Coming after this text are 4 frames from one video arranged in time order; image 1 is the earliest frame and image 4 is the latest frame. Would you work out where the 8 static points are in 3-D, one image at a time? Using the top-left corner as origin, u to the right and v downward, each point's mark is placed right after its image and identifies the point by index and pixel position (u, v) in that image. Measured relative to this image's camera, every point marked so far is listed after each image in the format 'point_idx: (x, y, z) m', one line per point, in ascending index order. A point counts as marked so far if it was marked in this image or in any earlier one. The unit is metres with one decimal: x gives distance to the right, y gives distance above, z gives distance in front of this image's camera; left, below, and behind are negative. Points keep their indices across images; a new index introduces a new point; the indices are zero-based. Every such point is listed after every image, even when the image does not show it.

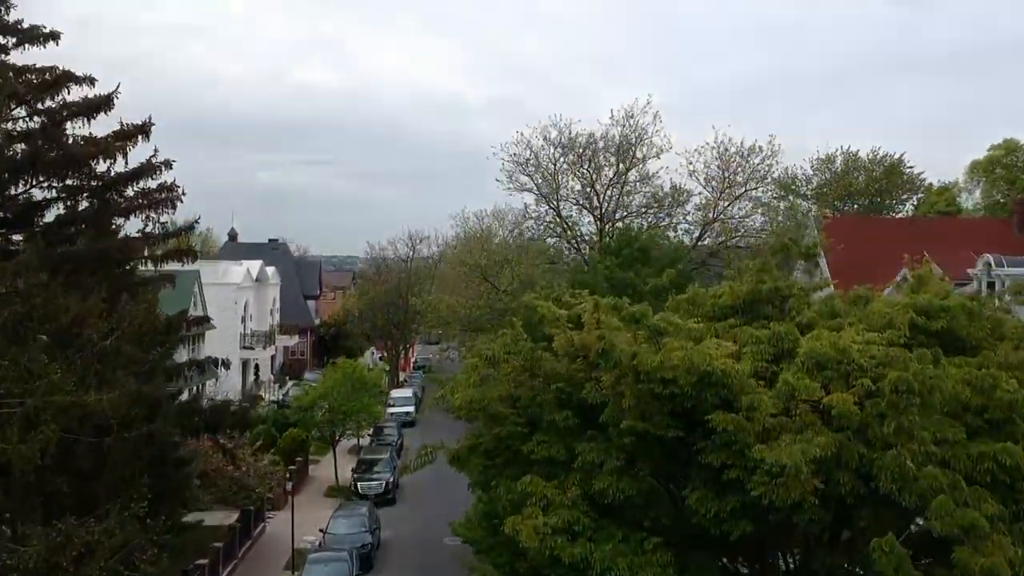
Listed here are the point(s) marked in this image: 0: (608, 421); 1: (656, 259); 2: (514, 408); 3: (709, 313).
0: (+0.8, -1.1, +7.4) m
1: (+2.8, +0.6, +17.5) m
2: (0.0, -1.1, +8.3) m
3: (+1.8, -0.2, +8.6) m
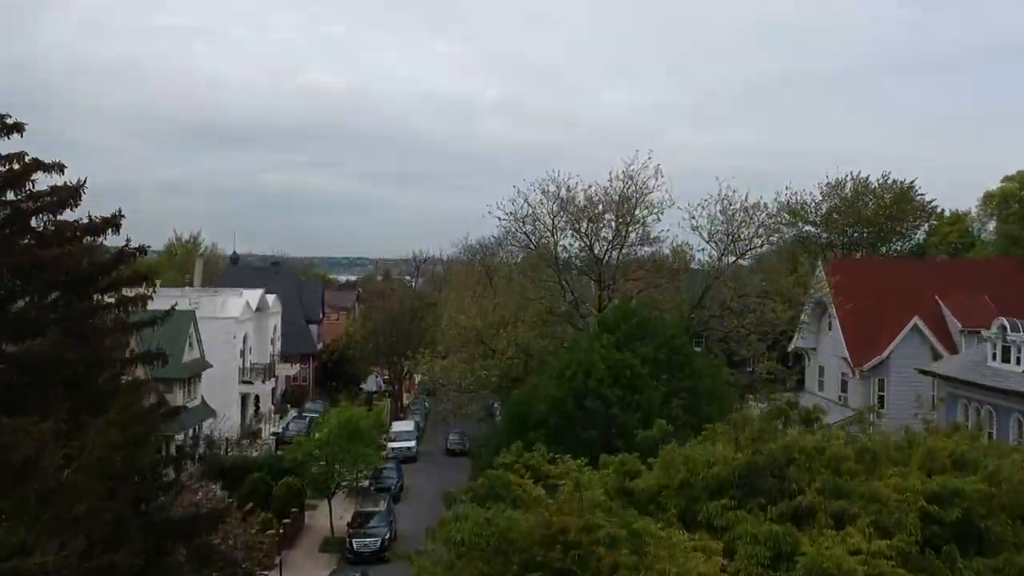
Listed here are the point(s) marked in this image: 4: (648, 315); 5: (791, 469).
0: (+0.5, -2.5, +6.7) m
1: (+2.6, -0.9, +16.8) m
2: (-0.2, -2.5, +7.6) m
3: (+1.6, -1.6, +7.8) m
4: (+2.5, -0.6, +17.0) m
5: (+2.3, -1.5, +7.6) m
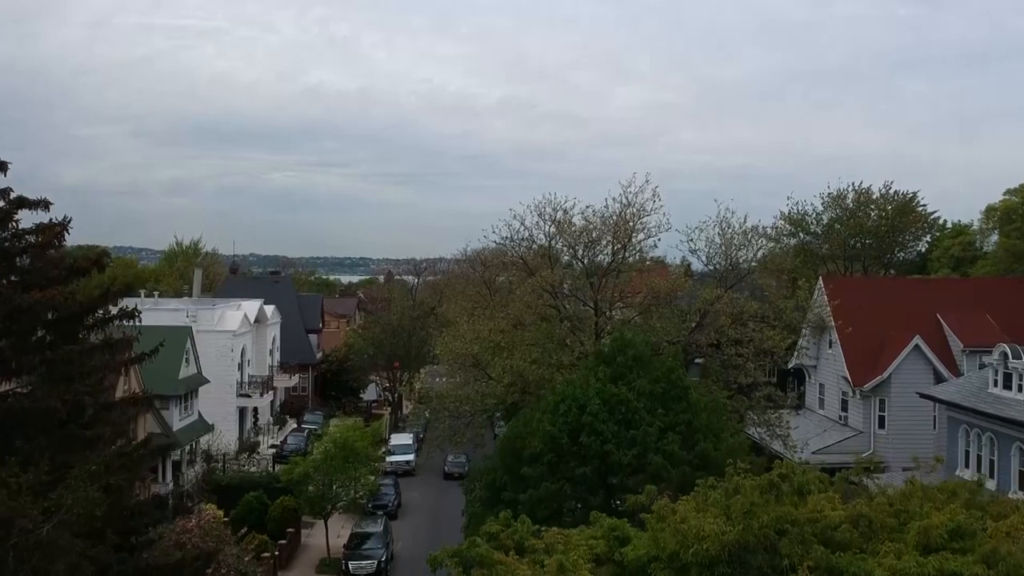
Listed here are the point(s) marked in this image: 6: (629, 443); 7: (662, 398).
0: (+0.4, -3.1, +6.5) m
1: (+2.5, -1.4, +16.5) m
2: (-0.3, -3.1, +7.4) m
3: (+1.5, -2.2, +7.6) m
4: (+2.4, -1.1, +16.8) m
5: (+2.2, -2.1, +7.4) m
6: (+2.0, -2.6, +15.3) m
7: (+2.6, -2.0, +16.2) m
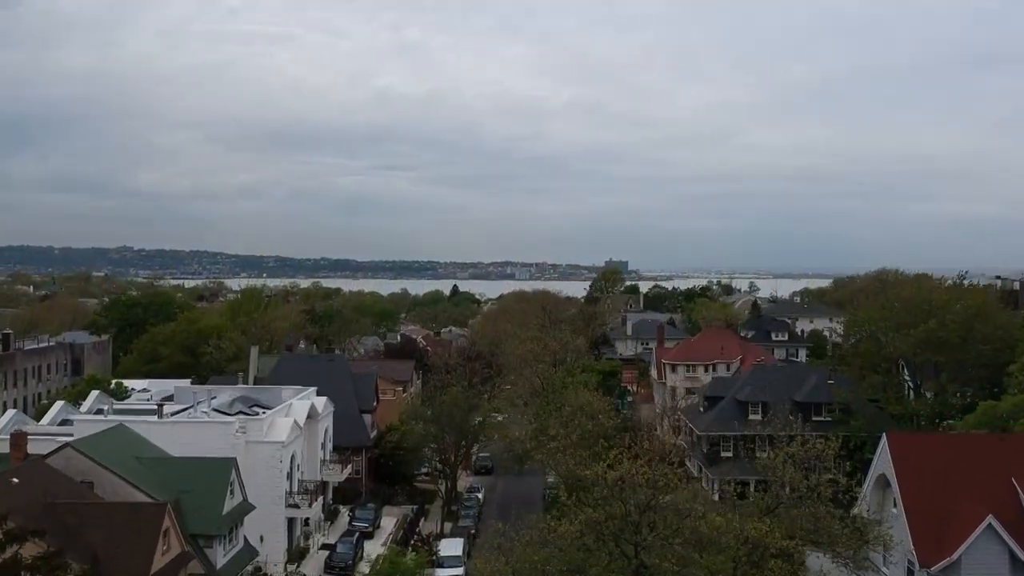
0: (+0.2, -7.8, +5.4) m
1: (+3.0, -6.2, +15.3) m
2: (-0.5, -7.8, +6.4) m
3: (+1.3, -6.9, +6.5) m
4: (+2.9, -5.9, +15.6) m
5: (+2.0, -6.8, +6.2) m
6: (+2.3, -7.4, +14.2) m
7: (+3.1, -6.7, +15.0) m
